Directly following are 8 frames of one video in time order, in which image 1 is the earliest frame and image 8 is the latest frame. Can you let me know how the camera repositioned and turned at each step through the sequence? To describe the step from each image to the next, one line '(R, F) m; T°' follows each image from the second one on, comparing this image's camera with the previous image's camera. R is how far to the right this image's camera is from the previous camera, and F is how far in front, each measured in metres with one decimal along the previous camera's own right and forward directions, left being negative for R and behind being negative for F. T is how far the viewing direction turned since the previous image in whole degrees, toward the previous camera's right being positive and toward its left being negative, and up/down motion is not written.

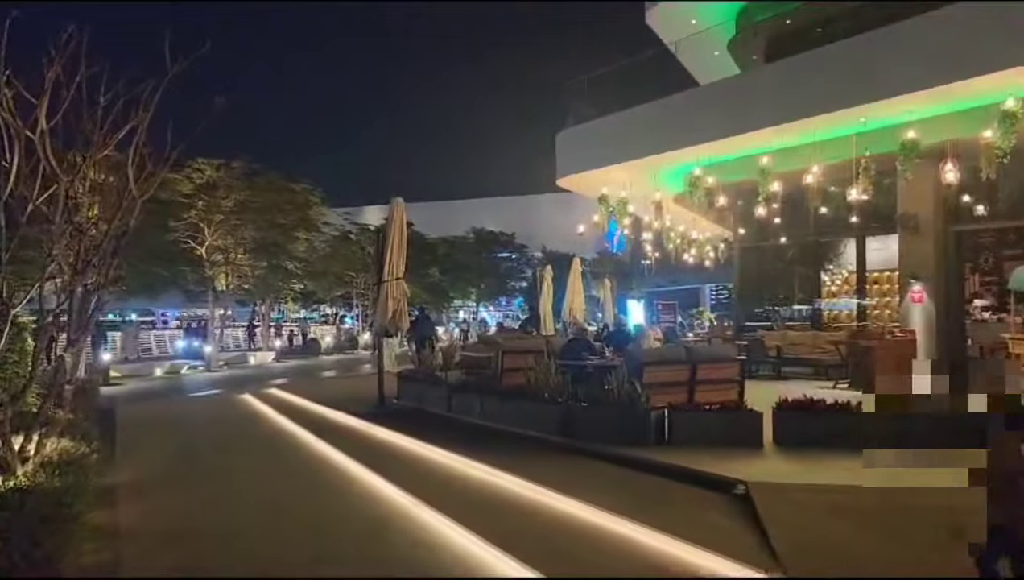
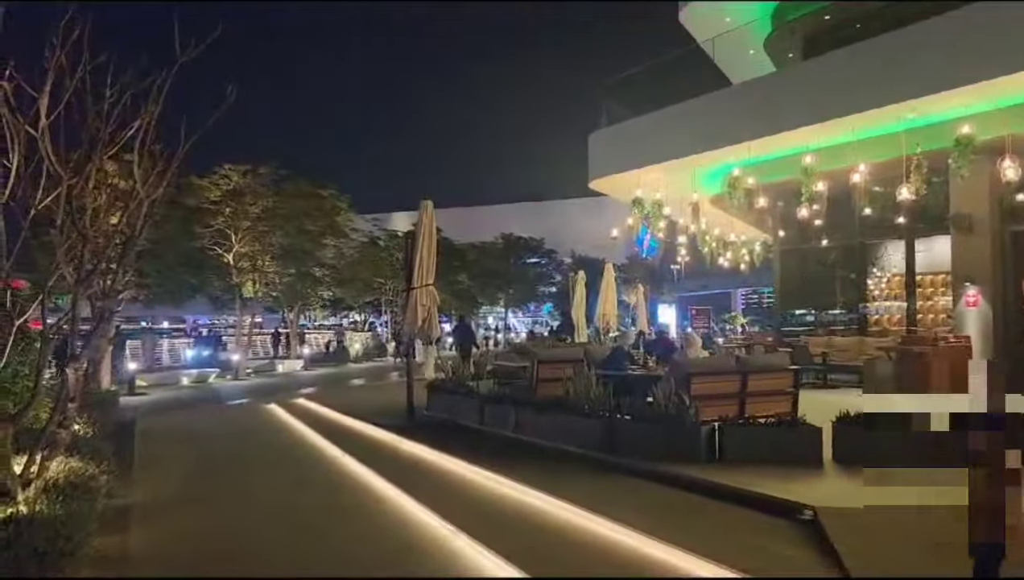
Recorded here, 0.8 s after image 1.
(-0.1, +0.6) m; -2°
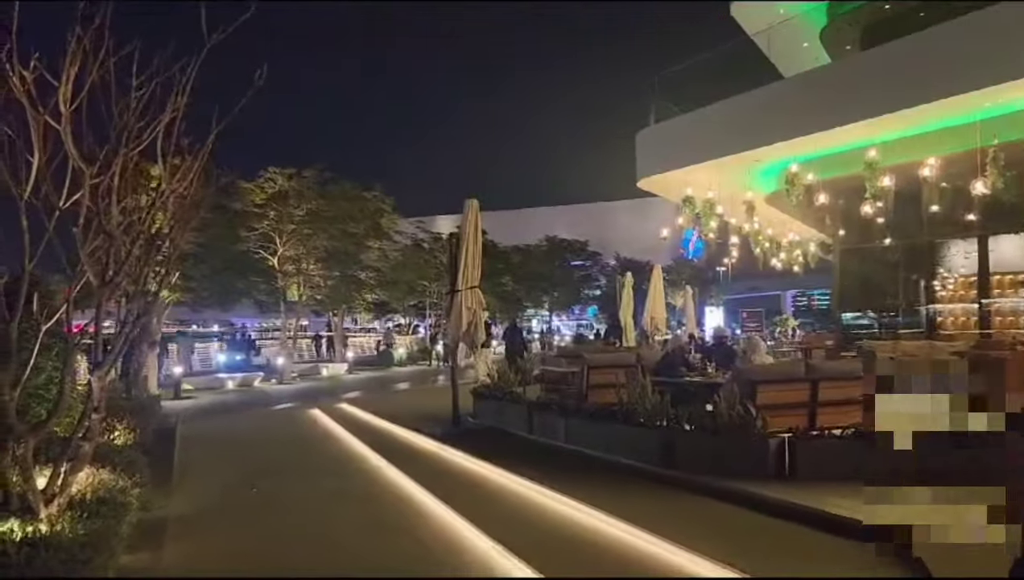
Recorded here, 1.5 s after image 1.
(-0.1, +0.5) m; -3°
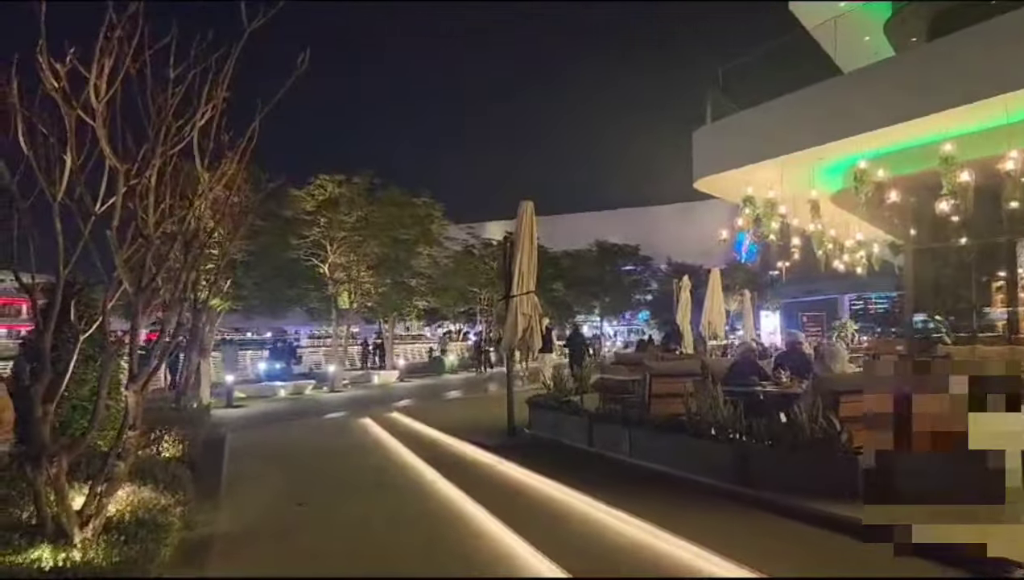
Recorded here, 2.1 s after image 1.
(-0.1, +0.5) m; -3°
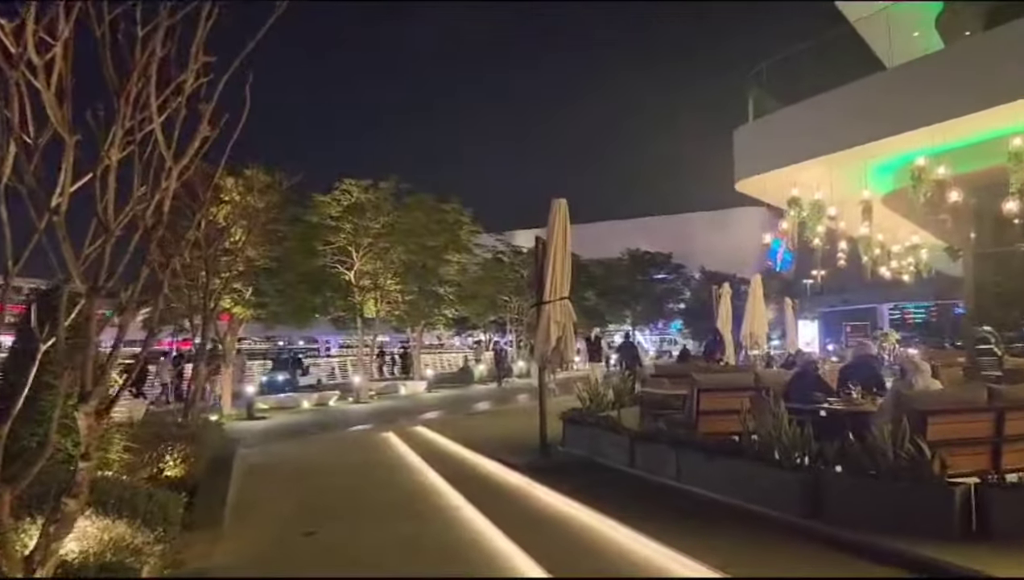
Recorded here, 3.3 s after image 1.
(0.0, +1.0) m; -2°
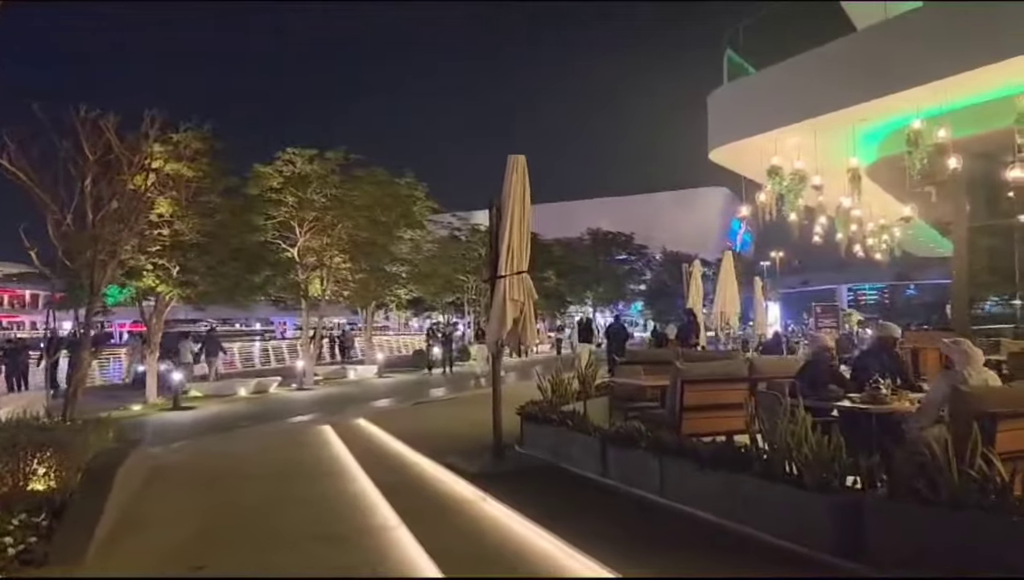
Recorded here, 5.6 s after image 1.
(+0.1, +1.8) m; +2°
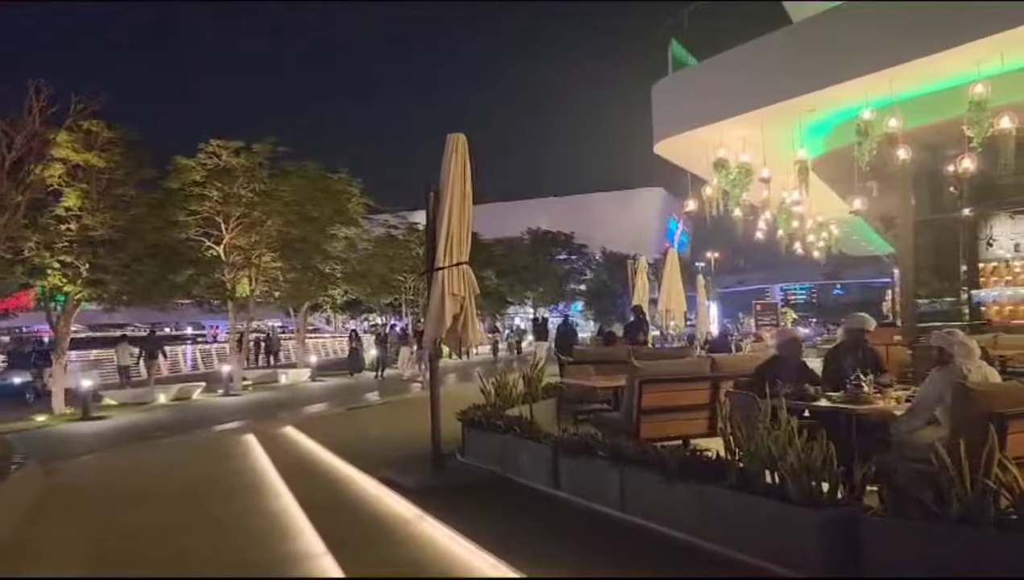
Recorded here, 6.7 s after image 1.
(0.0, +0.8) m; +4°
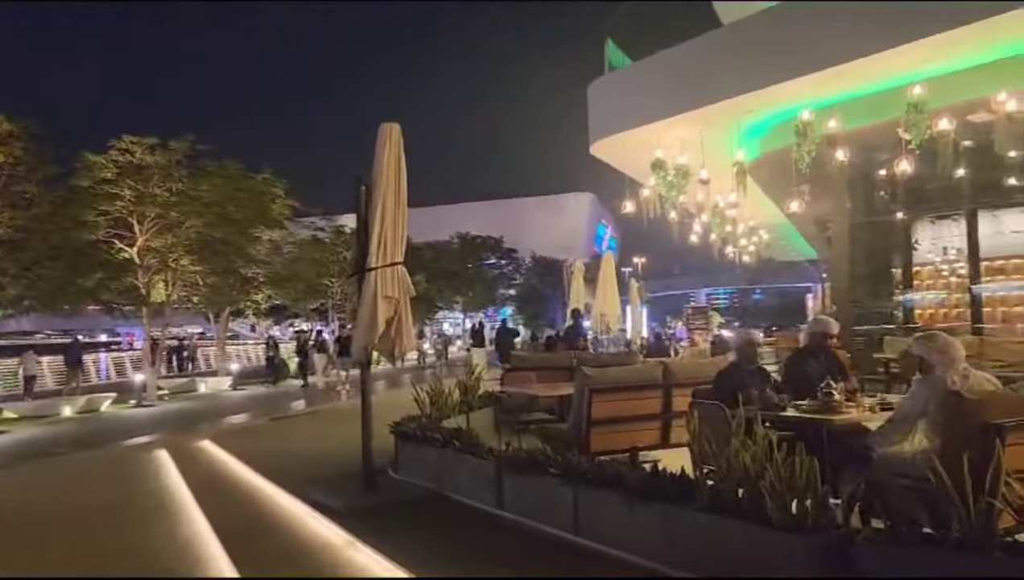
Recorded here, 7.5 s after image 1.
(-0.1, +0.6) m; +4°
